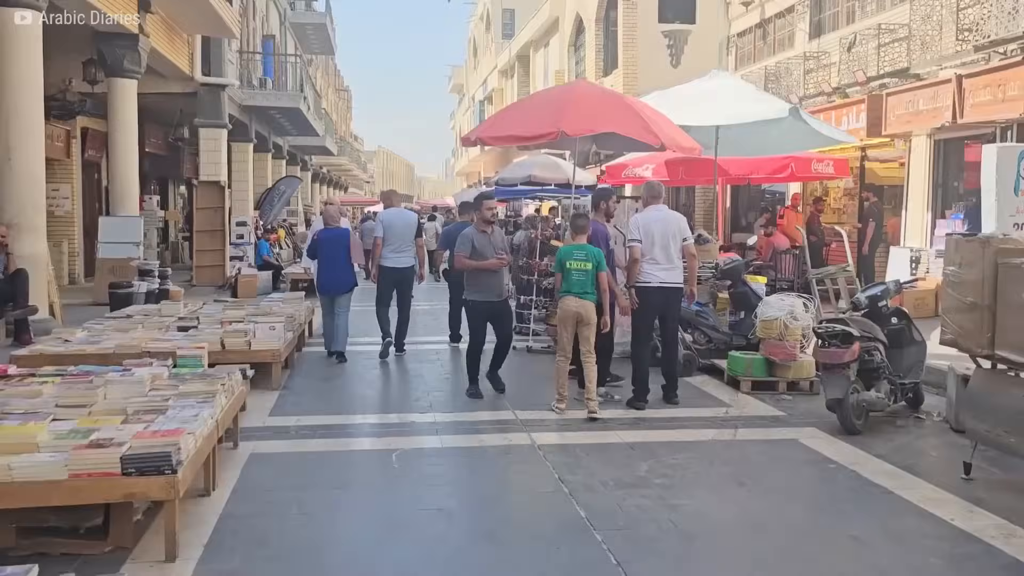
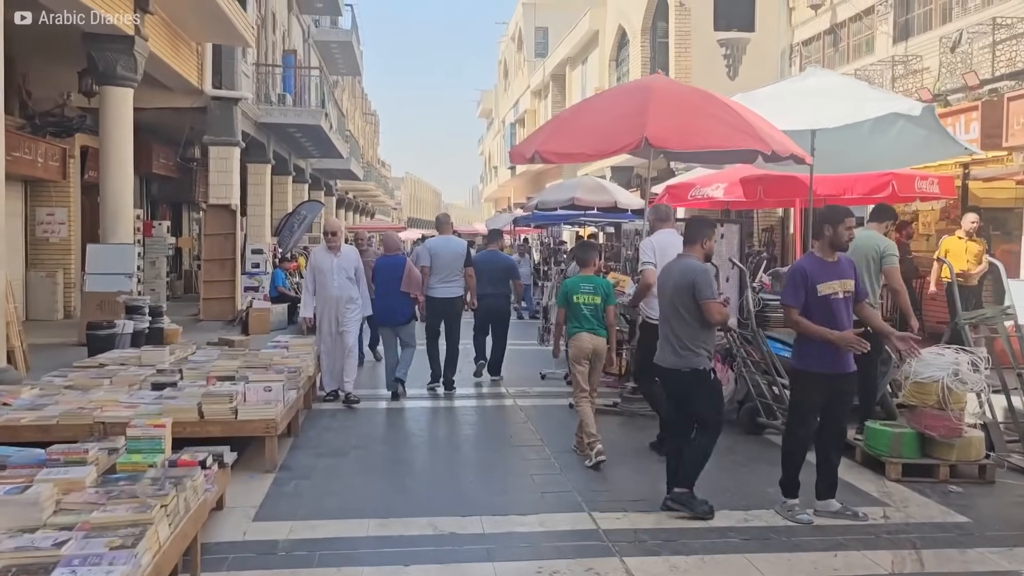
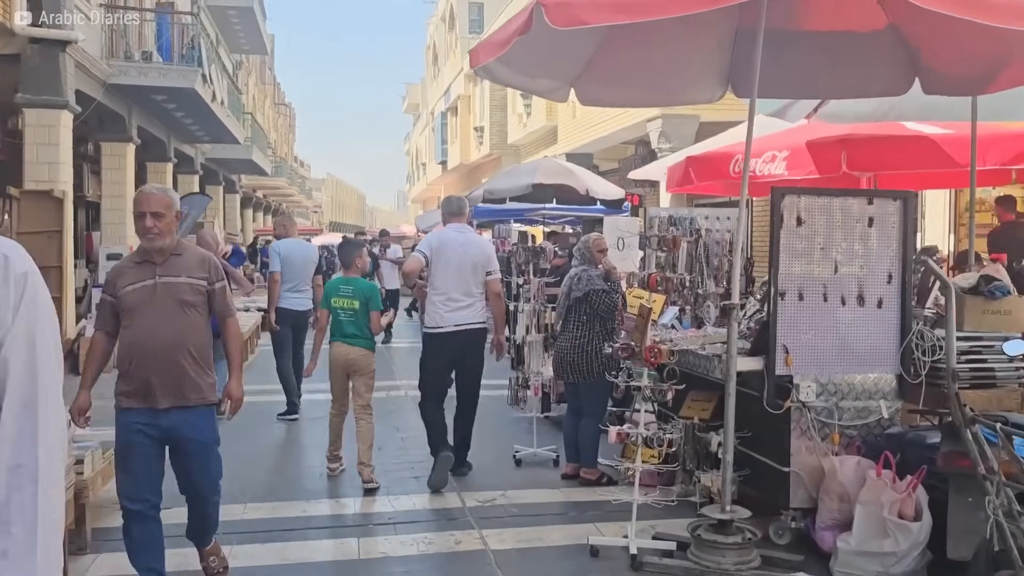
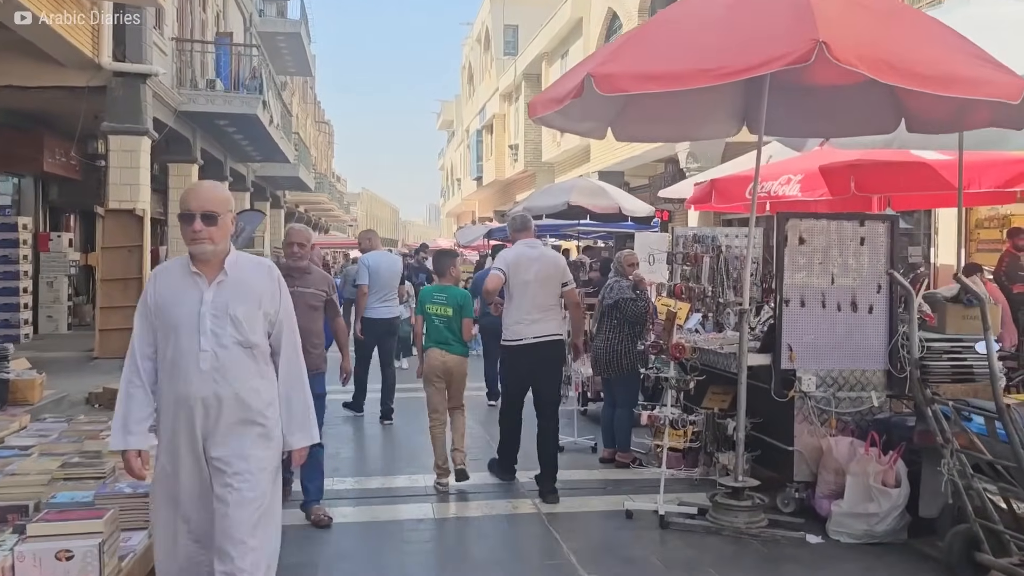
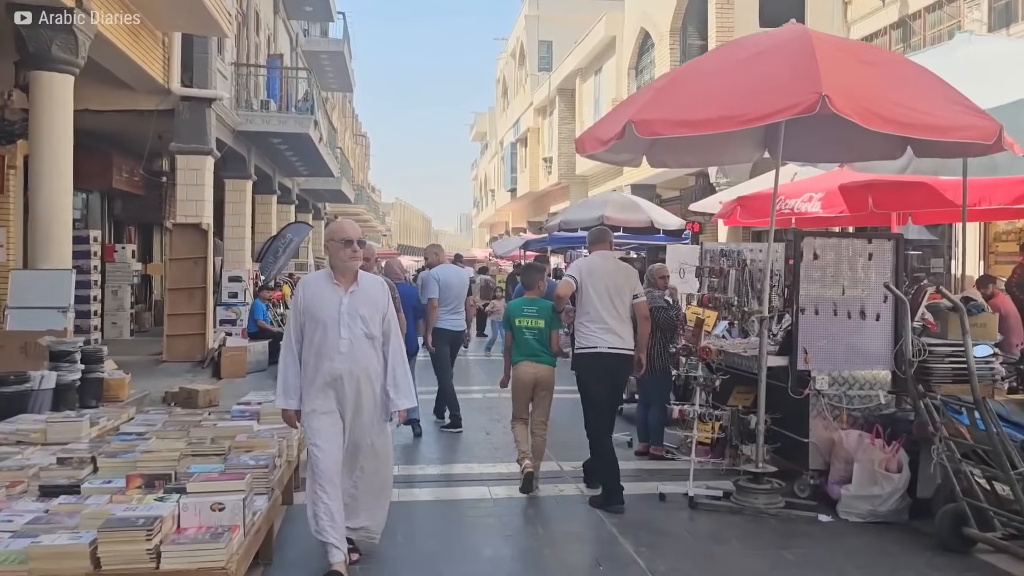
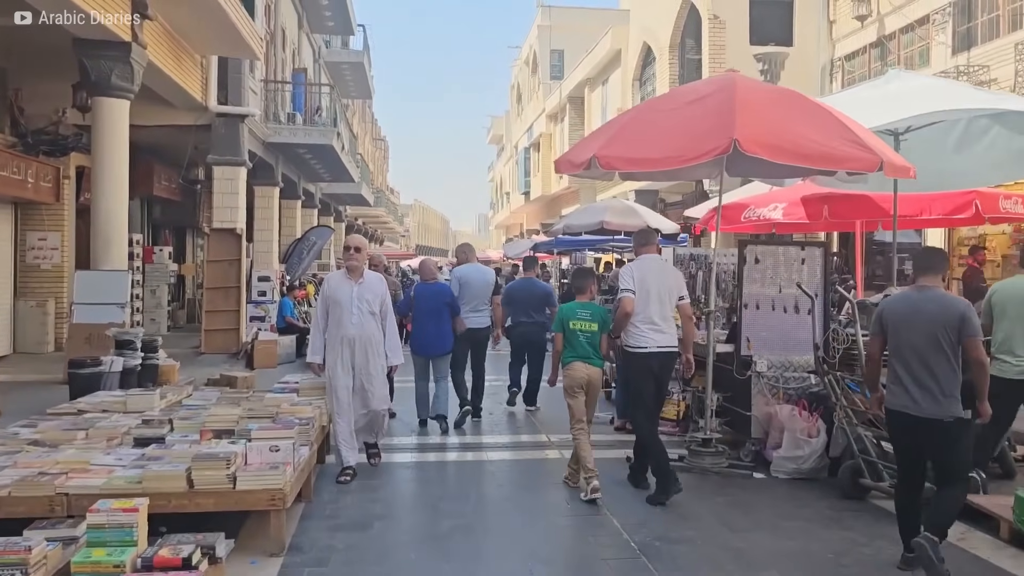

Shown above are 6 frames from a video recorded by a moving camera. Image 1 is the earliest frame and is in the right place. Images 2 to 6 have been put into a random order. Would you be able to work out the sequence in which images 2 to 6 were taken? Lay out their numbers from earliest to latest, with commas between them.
2, 6, 5, 4, 3
